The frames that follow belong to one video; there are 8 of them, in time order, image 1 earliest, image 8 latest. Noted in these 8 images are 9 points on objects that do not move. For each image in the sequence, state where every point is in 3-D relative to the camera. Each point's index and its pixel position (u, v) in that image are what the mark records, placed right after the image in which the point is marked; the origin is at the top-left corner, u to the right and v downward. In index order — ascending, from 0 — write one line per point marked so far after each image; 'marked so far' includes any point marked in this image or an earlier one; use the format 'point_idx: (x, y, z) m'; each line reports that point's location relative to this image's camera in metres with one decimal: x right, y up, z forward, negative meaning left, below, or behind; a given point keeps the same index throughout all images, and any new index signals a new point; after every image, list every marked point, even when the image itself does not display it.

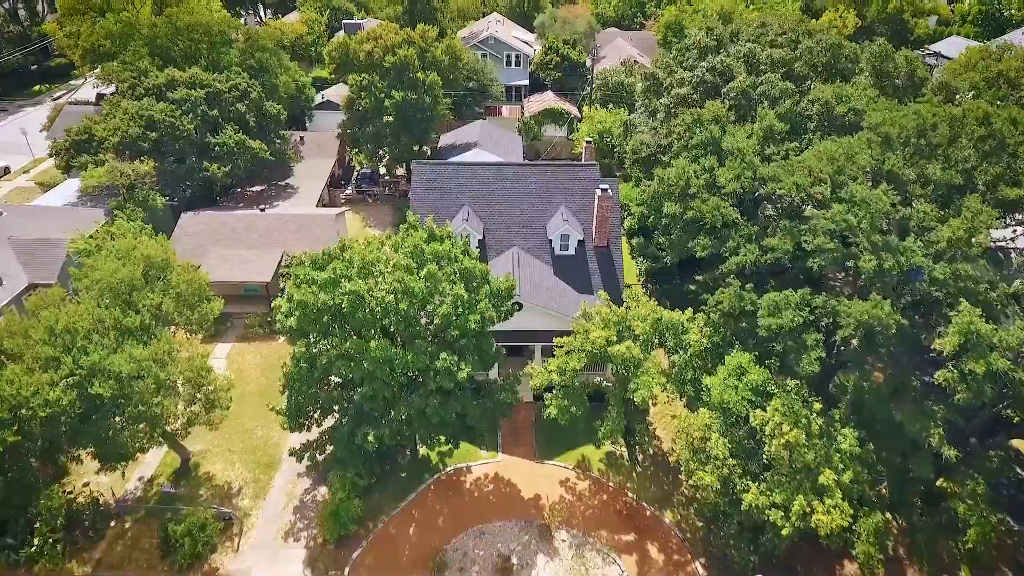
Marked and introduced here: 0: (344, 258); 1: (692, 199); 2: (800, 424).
0: (-4.1, +0.7, +15.1) m
1: (+5.0, +2.5, +17.3) m
2: (+6.1, -3.0, +13.2) m
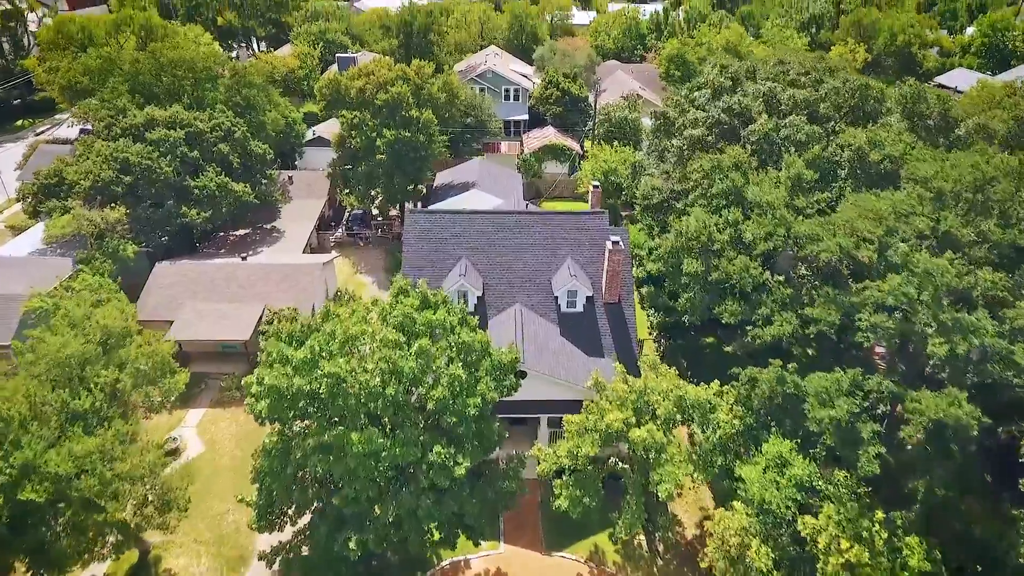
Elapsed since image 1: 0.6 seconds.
0: (-4.0, -0.9, +13.2) m
1: (+5.1, +0.8, +15.6) m
2: (+6.2, -4.5, +11.2) m
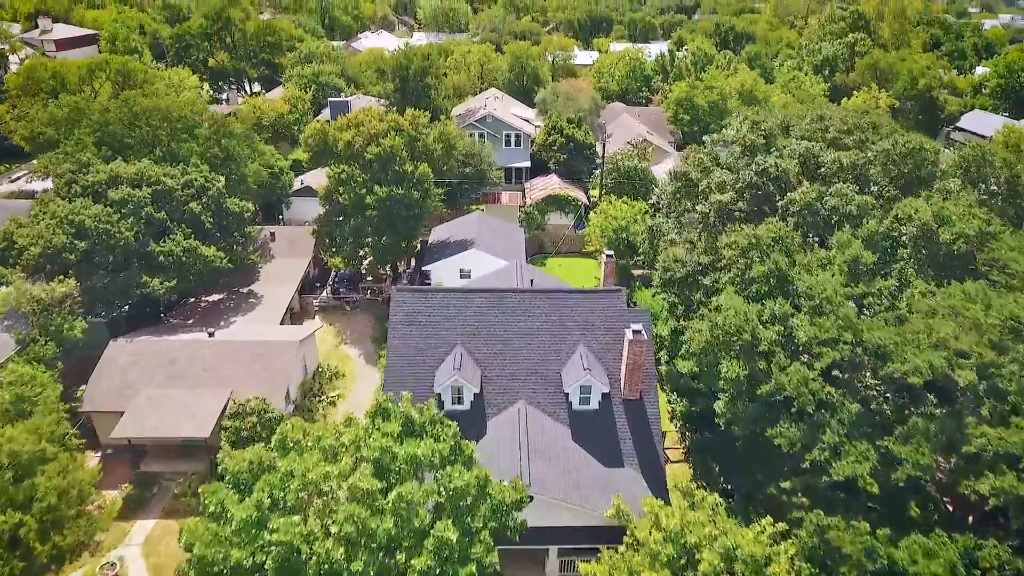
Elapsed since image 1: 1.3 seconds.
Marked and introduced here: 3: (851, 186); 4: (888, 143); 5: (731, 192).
0: (-3.9, -3.0, +10.4) m
1: (+5.1, -1.5, +12.8) m
2: (+6.3, -6.5, +8.2) m
3: (+8.8, +2.7, +16.3) m
4: (+10.5, +4.1, +17.5) m
5: (+6.4, +2.8, +18.2) m
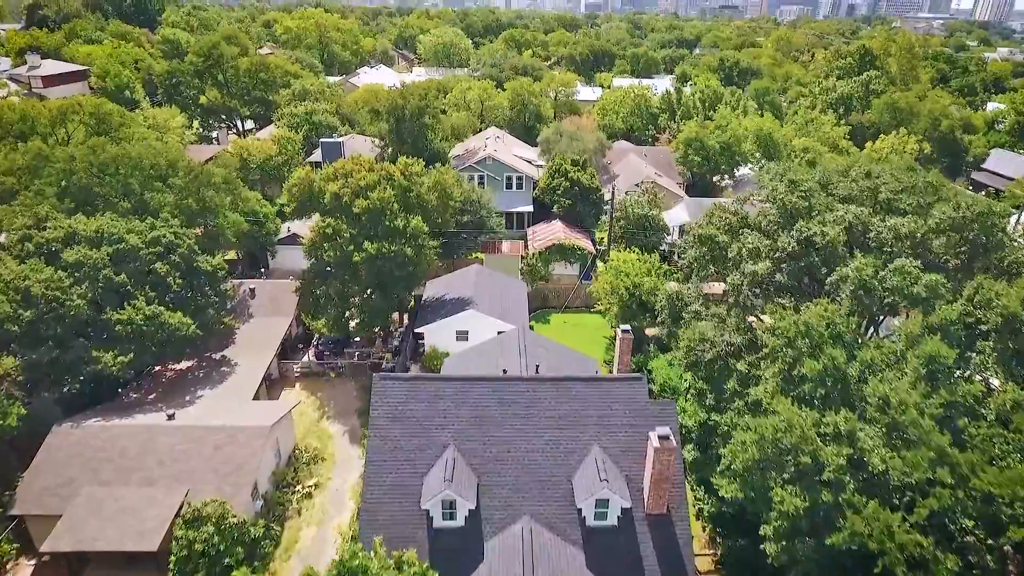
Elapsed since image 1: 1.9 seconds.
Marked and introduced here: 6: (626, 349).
0: (-3.9, -4.8, +7.8) m
1: (+5.2, -3.4, +10.2) m
2: (+6.3, -8.2, +5.4) m
3: (+8.9, +0.6, +13.8) m
4: (+10.6, +2.0, +15.2) m
5: (+6.4, +0.6, +15.8) m
6: (+3.5, -1.8, +19.5) m
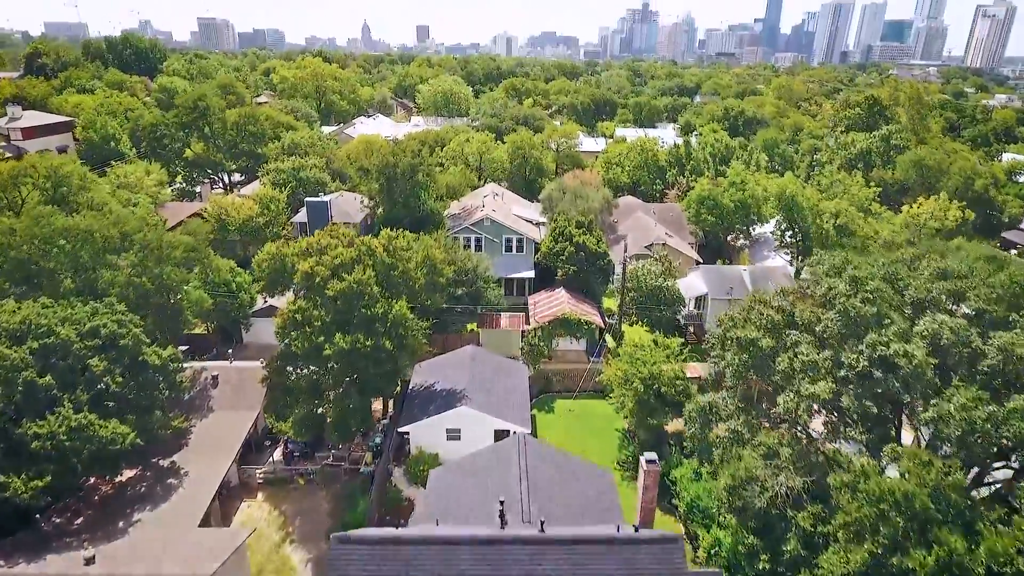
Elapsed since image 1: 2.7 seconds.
0: (-3.9, -6.9, +4.2) m
1: (+5.1, -5.6, +6.8) m
2: (+6.3, -10.1, +1.6) m
3: (+8.8, -1.8, +10.6) m
4: (+10.5, -0.6, +12.0) m
5: (+6.4, -1.9, +12.6) m
6: (+3.5, -4.6, +16.1) m
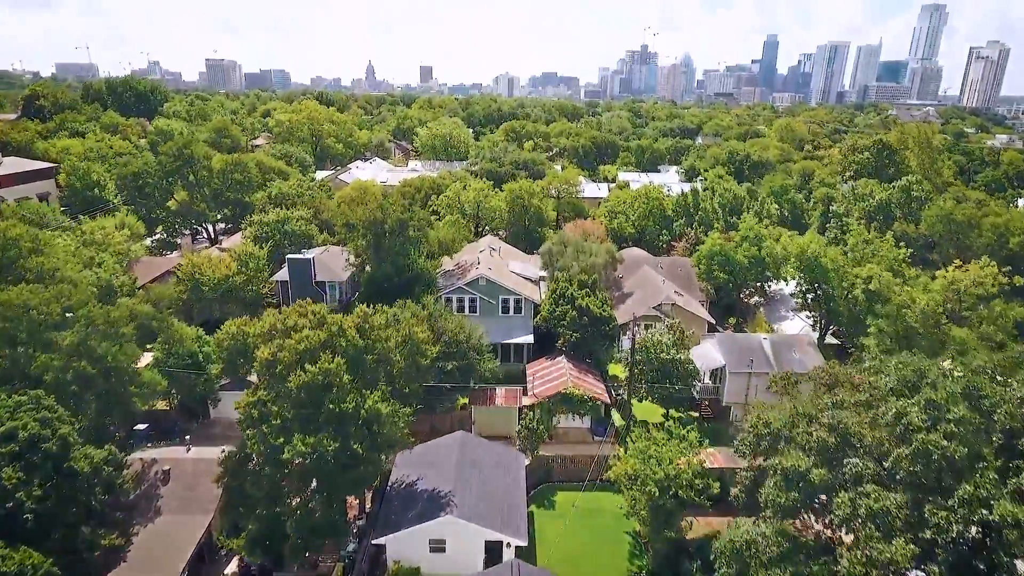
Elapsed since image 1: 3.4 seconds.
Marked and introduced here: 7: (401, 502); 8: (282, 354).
0: (-4.1, -8.4, +1.1) m
1: (+4.9, -7.3, +3.7) m
2: (+6.0, -11.5, -1.7) m
3: (+8.6, -3.8, +7.7) m
4: (+10.3, -2.6, +9.2) m
5: (+6.2, -4.0, +9.7) m
6: (+3.3, -6.8, +13.0) m
7: (-3.4, -6.6, +19.2) m
8: (-6.5, -1.8, +17.8) m
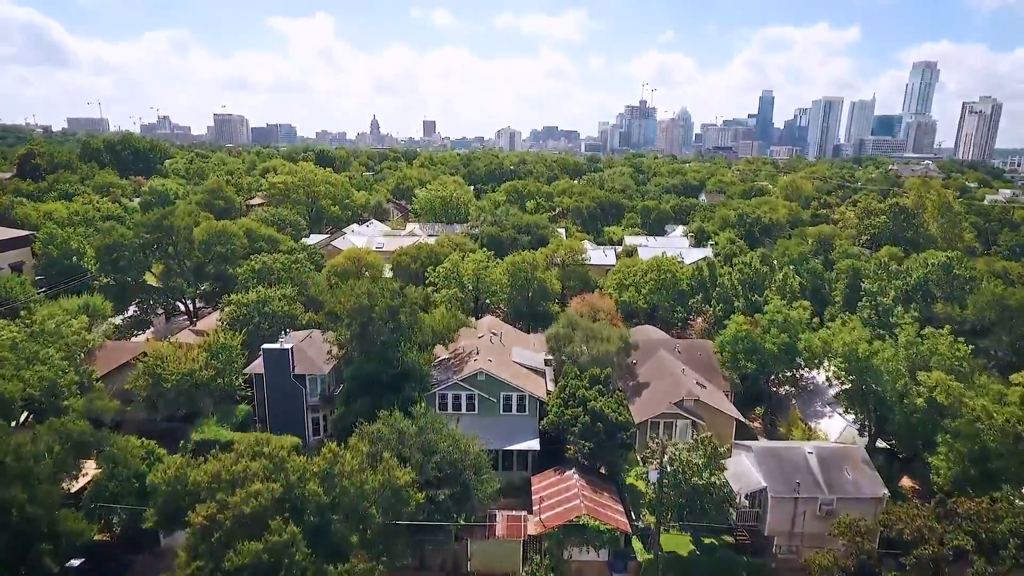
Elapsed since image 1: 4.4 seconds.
0: (-4.1, -10.3, -3.2) m
1: (+5.0, -9.4, -0.5) m
2: (+6.1, -13.2, -6.3) m
3: (+8.7, -6.2, +3.8) m
4: (+10.4, -5.2, +5.3) m
5: (+6.3, -6.6, +5.7) m
6: (+3.3, -9.7, +8.8) m
7: (-3.3, -9.9, +15.0) m
8: (-6.4, -5.0, +14.0) m
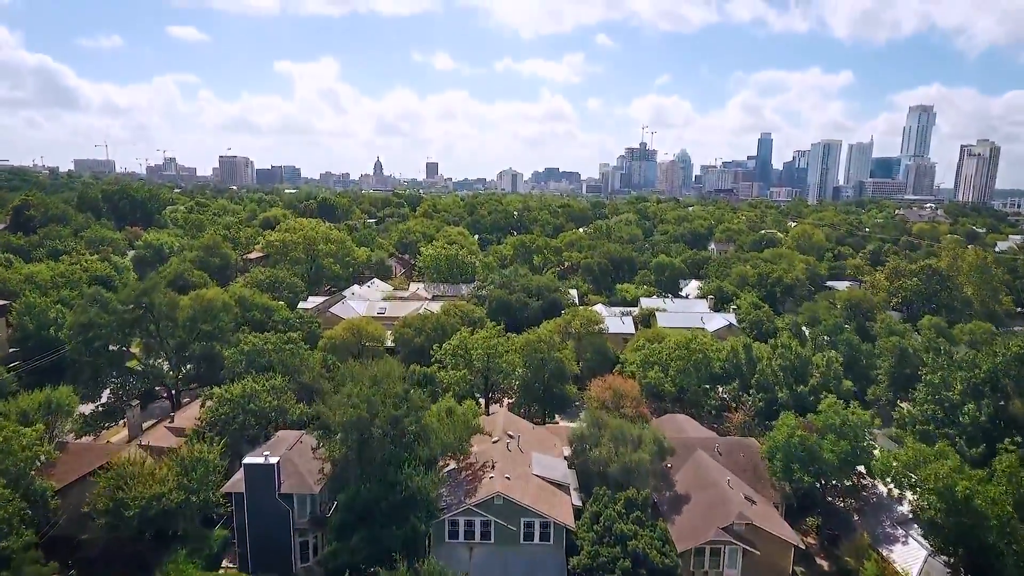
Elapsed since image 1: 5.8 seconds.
0: (-3.3, -12.6, -7.7) m
1: (+5.8, -11.8, -5.0) m
2: (+6.9, -15.2, -10.9) m
3: (+9.5, -8.9, -0.5) m
4: (+11.2, -7.9, +1.1) m
5: (+7.1, -9.4, +1.4) m
6: (+4.2, -12.7, +4.4) m
7: (-2.5, -13.2, +10.5) m
8: (-5.5, -8.3, +9.8) m
